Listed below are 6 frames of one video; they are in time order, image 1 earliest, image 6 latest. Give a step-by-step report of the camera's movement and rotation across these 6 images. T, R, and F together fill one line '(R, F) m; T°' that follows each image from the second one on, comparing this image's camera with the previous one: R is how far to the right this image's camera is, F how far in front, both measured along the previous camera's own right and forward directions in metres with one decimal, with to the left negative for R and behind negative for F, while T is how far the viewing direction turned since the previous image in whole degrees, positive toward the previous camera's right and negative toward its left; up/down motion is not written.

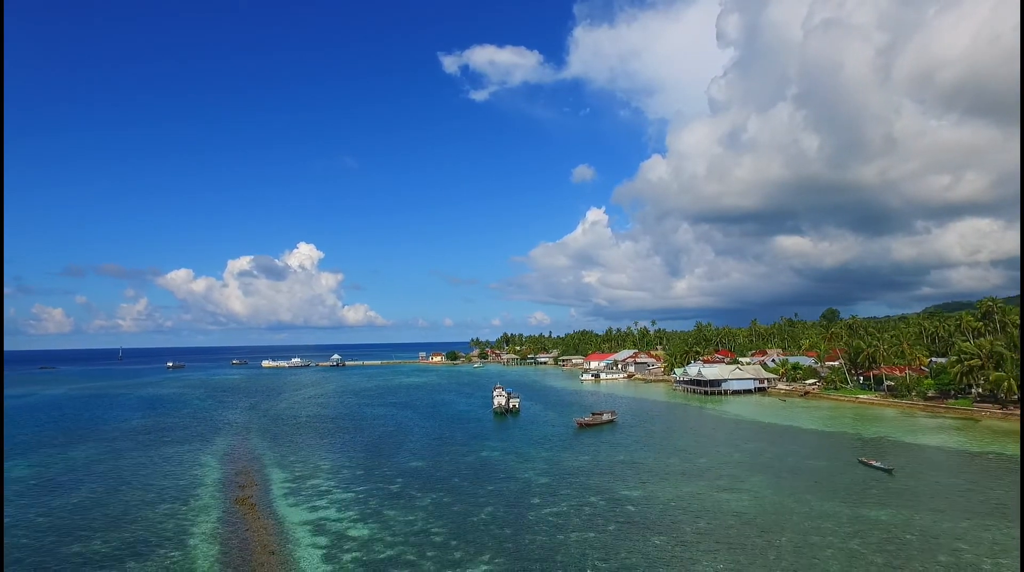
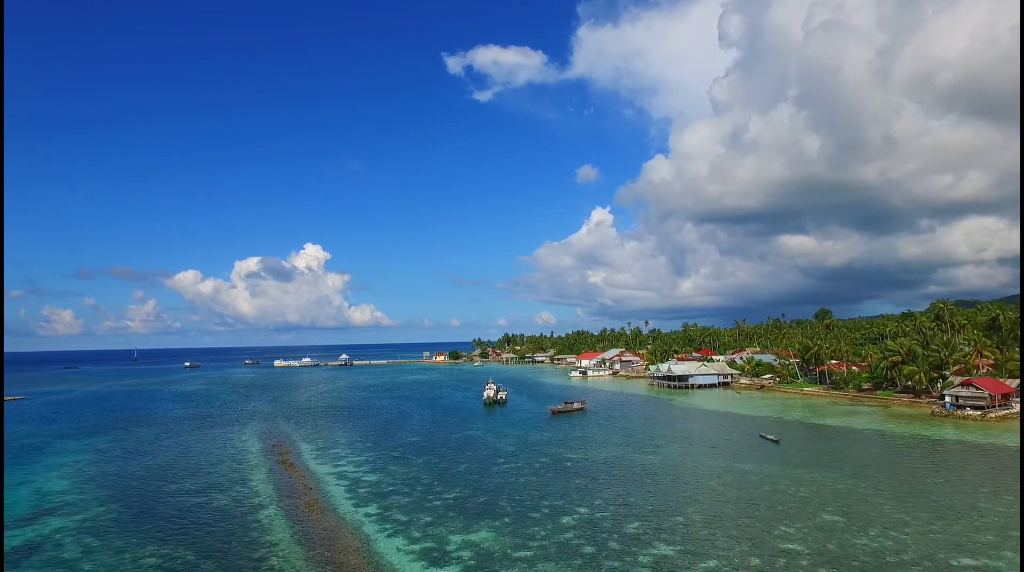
(+2.4, -10.1) m; -1°
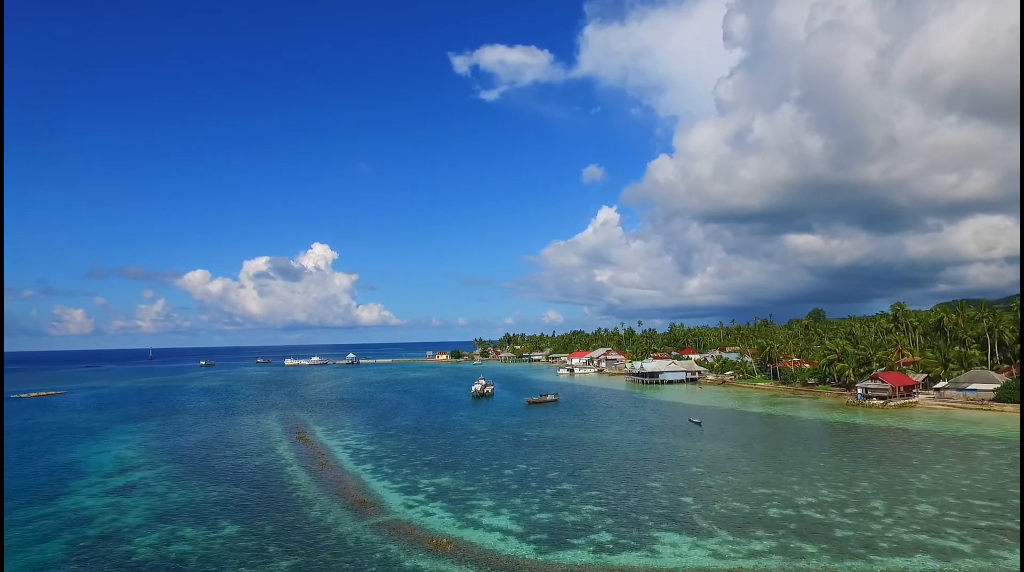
(+3.2, -10.2) m; -1°
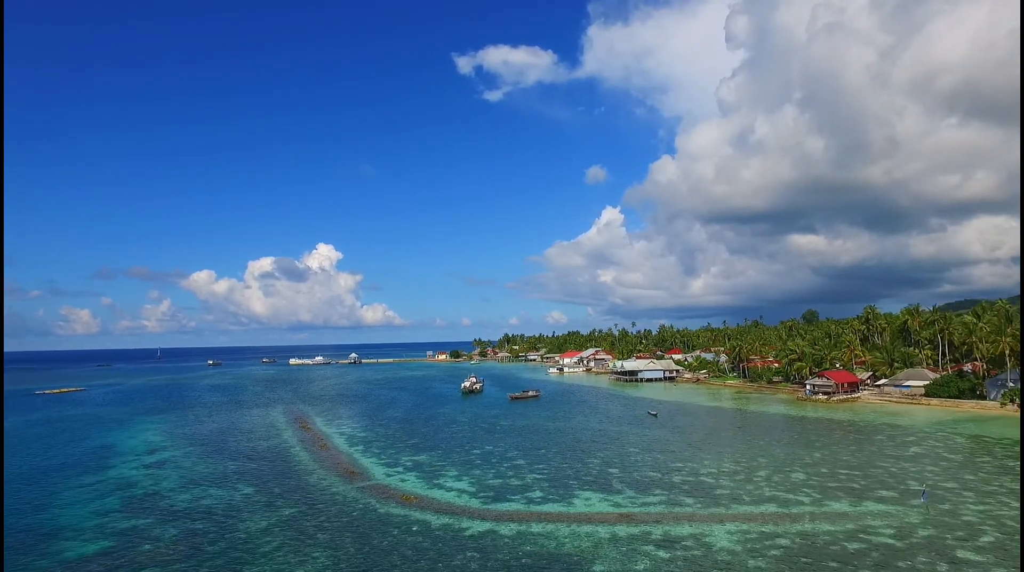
(+2.8, -6.9) m; 0°
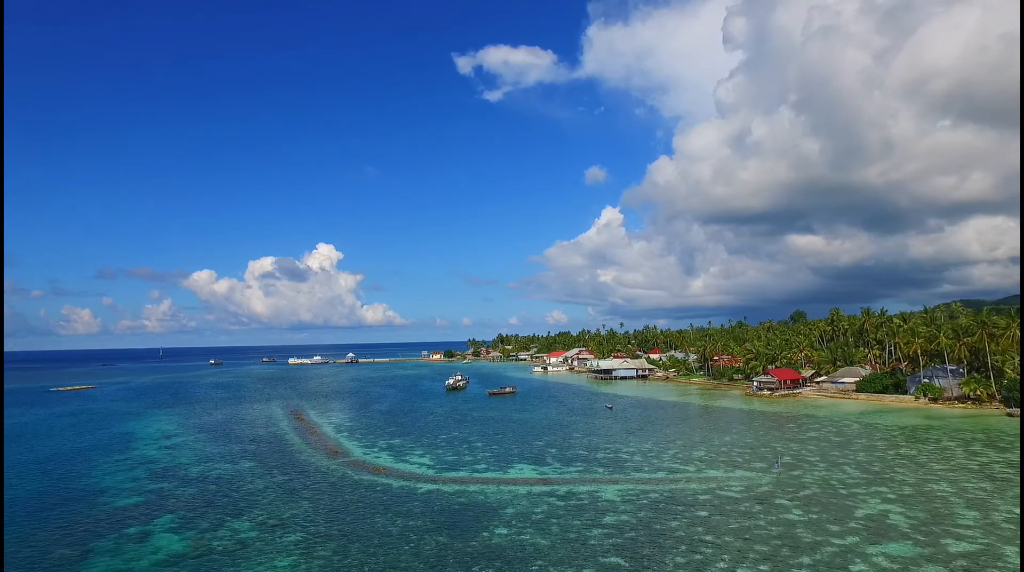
(+3.4, -7.5) m; 0°
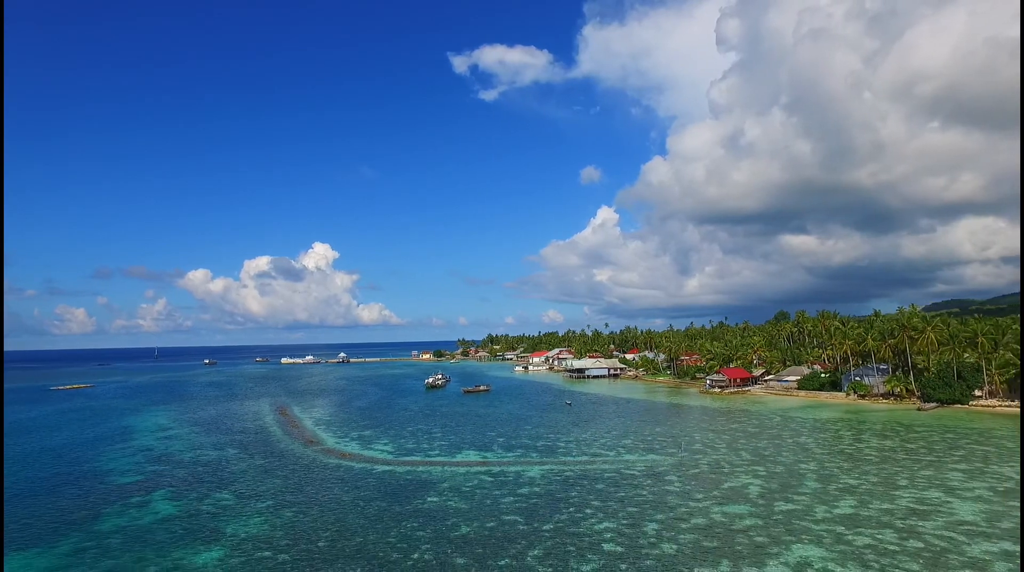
(+3.6, -6.1) m; 0°
